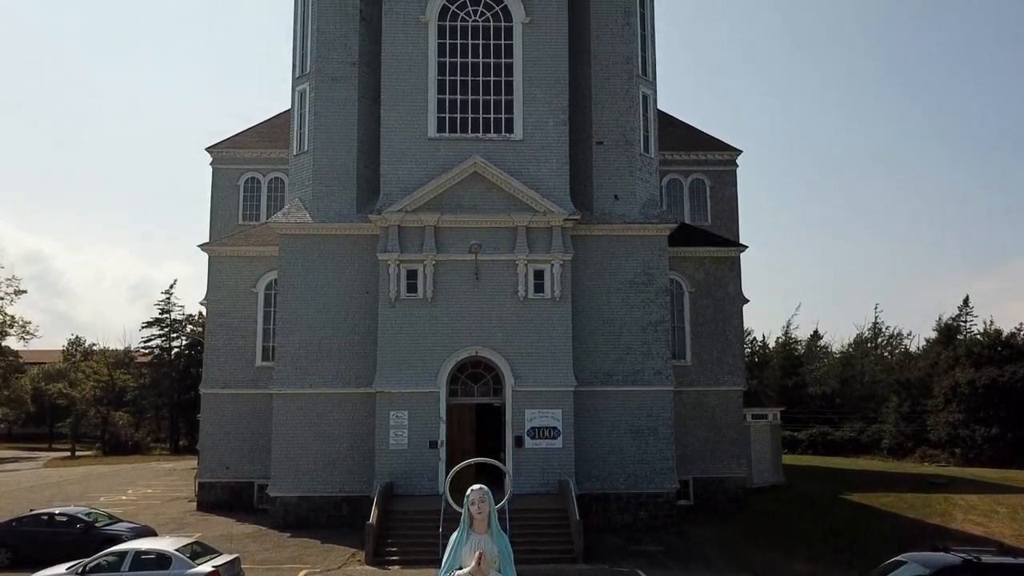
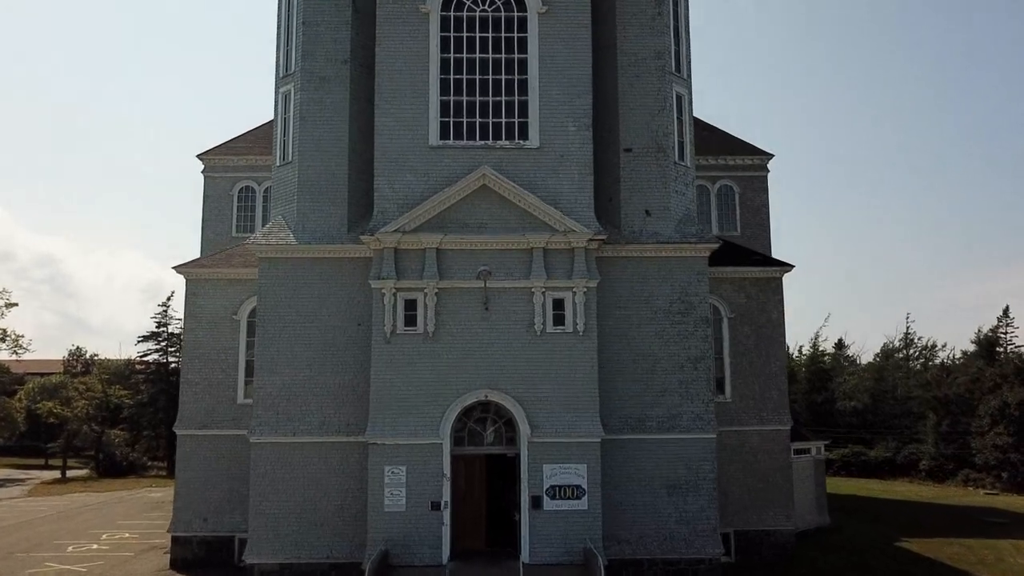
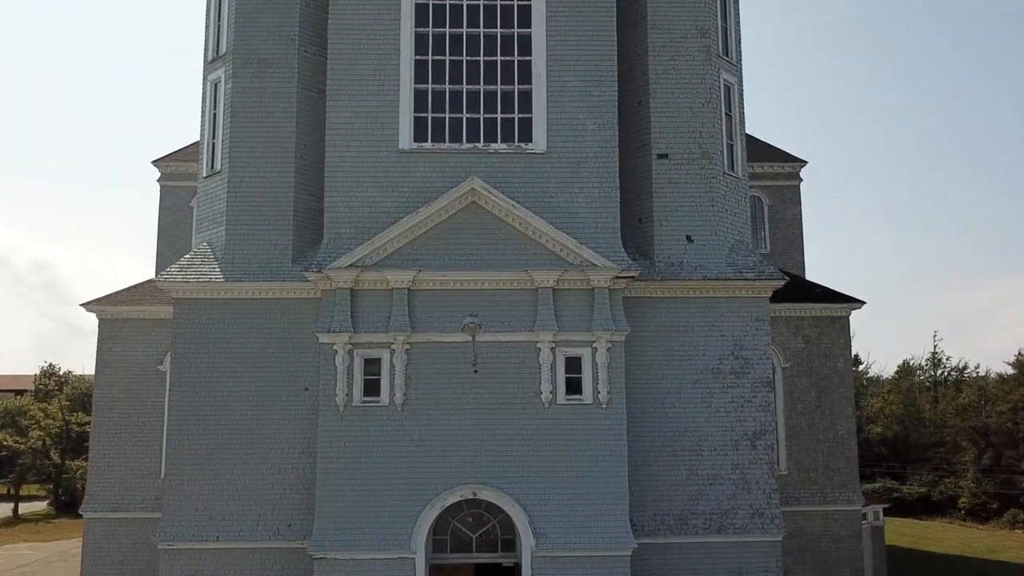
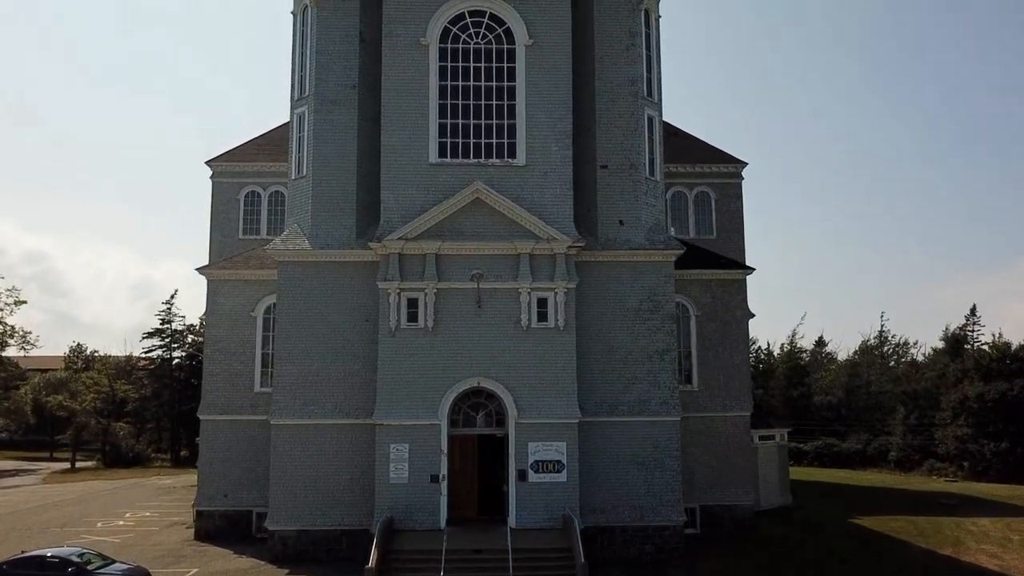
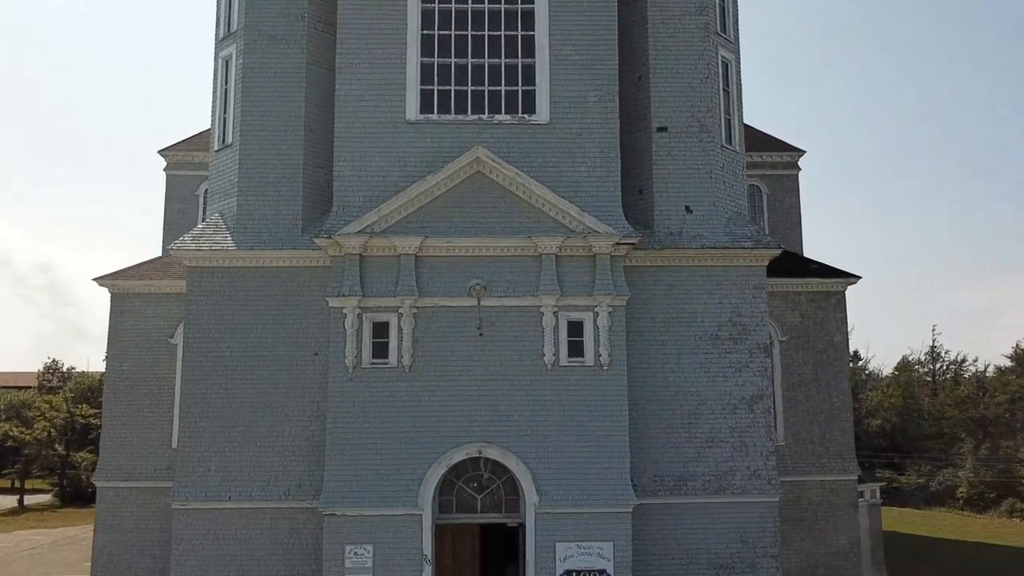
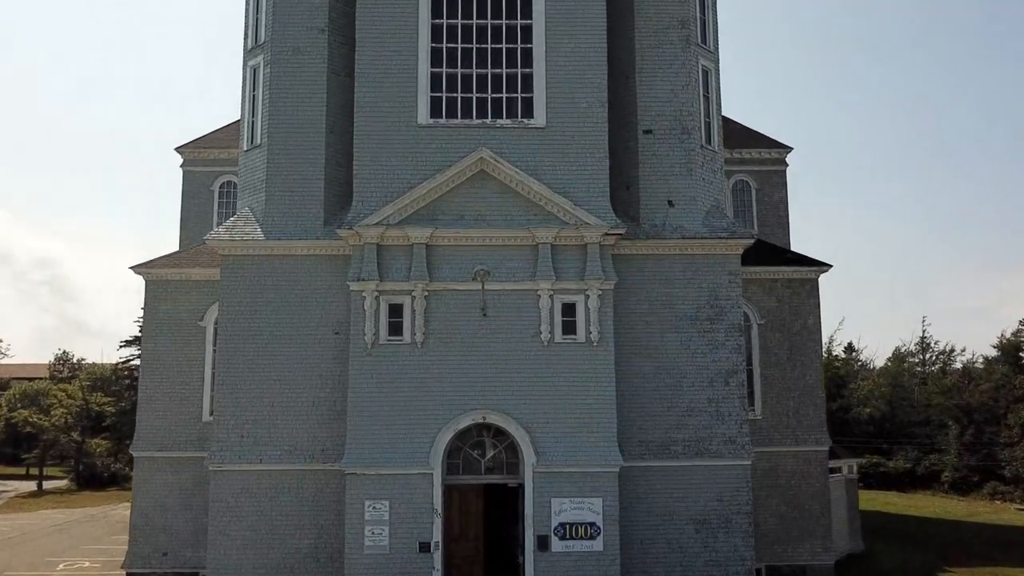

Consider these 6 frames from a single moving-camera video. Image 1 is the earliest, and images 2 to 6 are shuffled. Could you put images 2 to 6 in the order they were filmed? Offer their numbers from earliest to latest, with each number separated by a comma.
4, 2, 6, 5, 3
